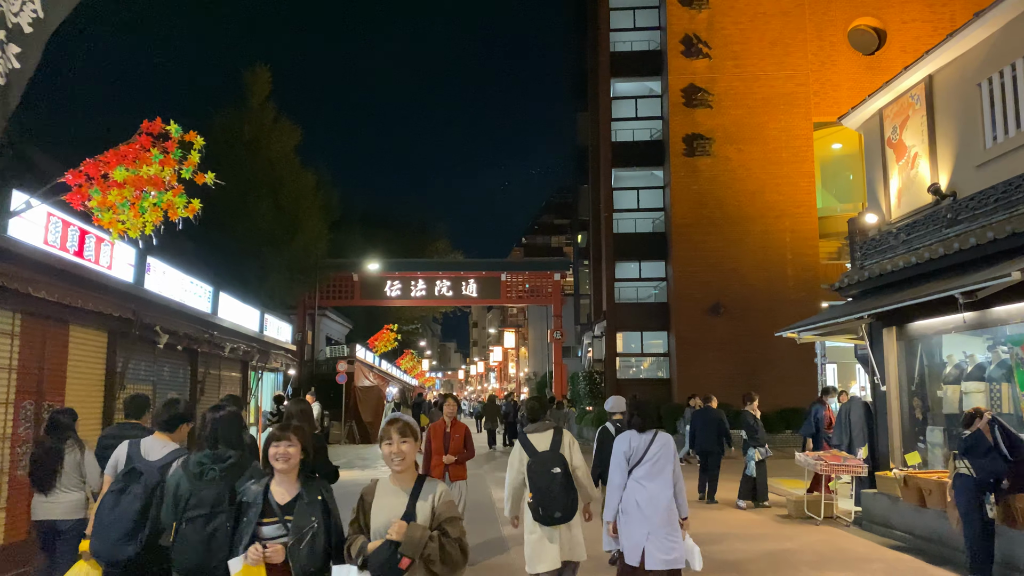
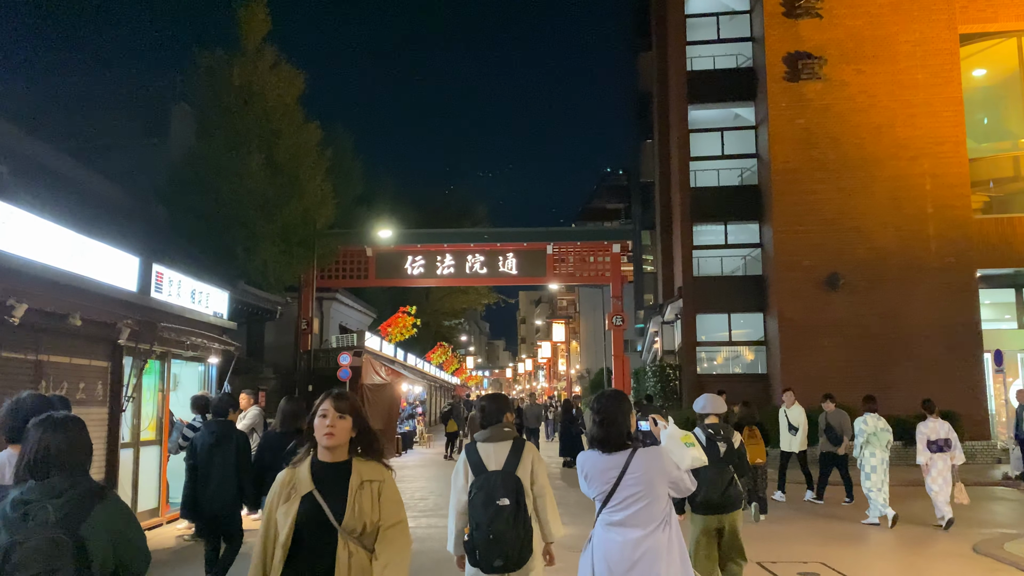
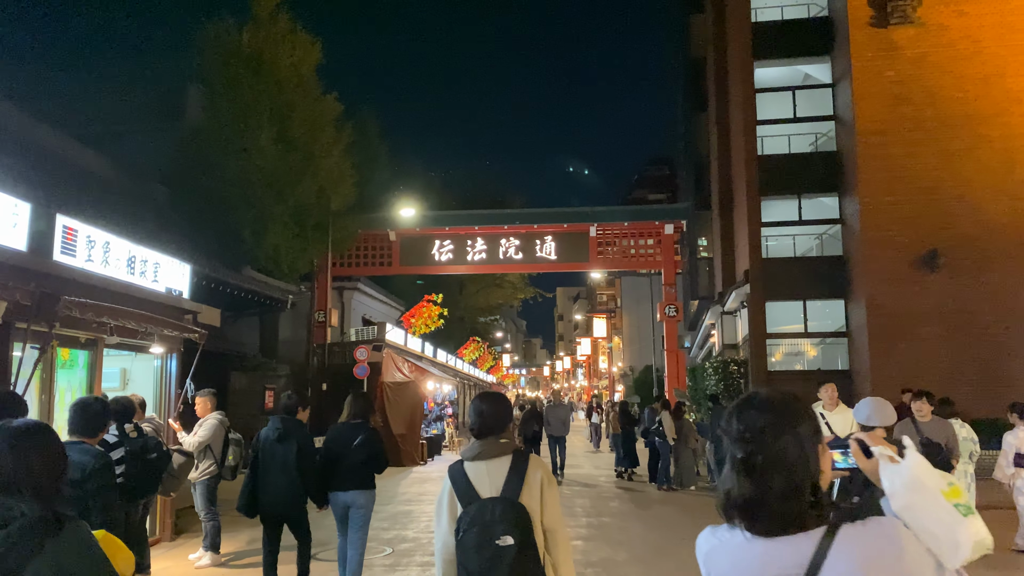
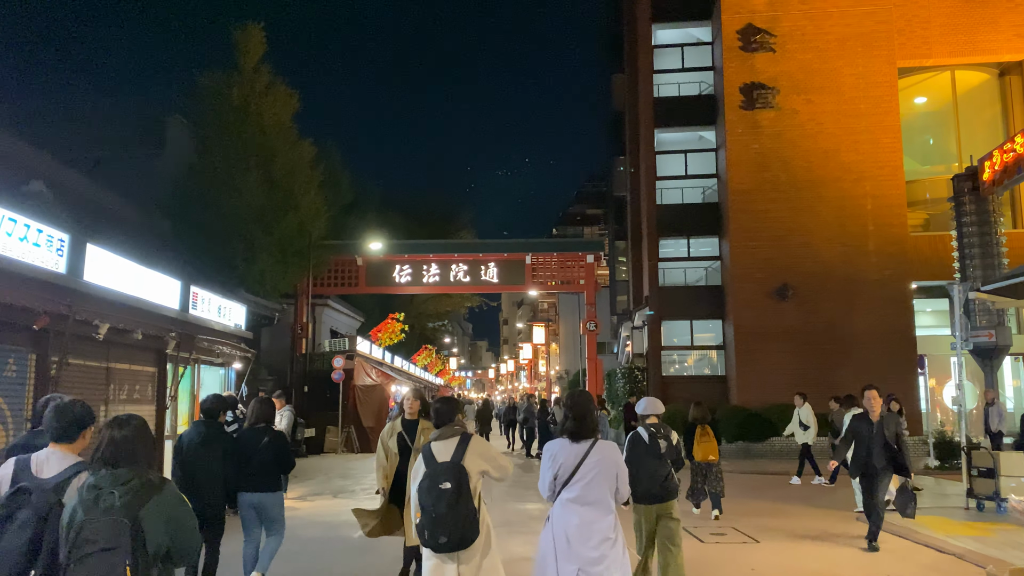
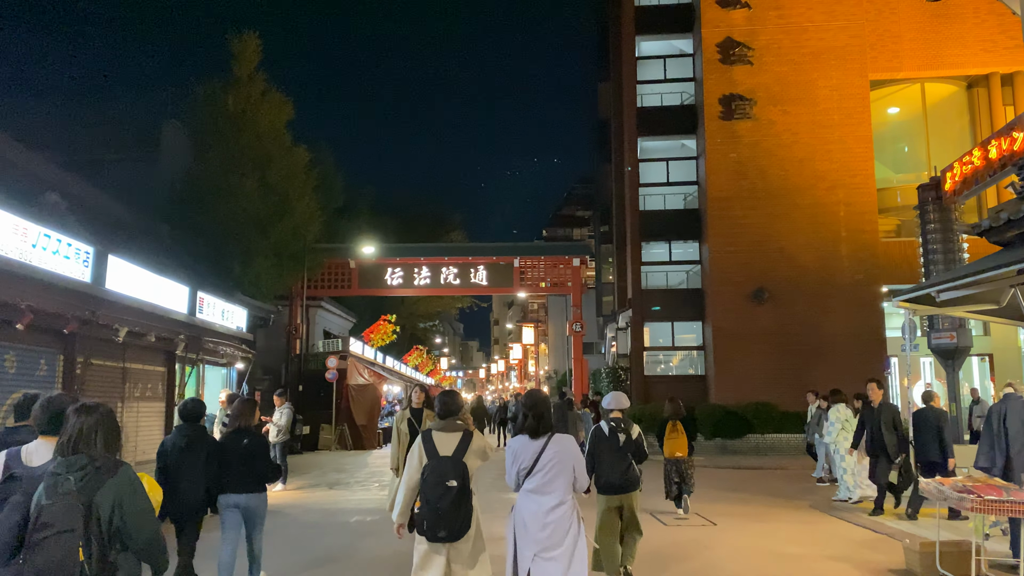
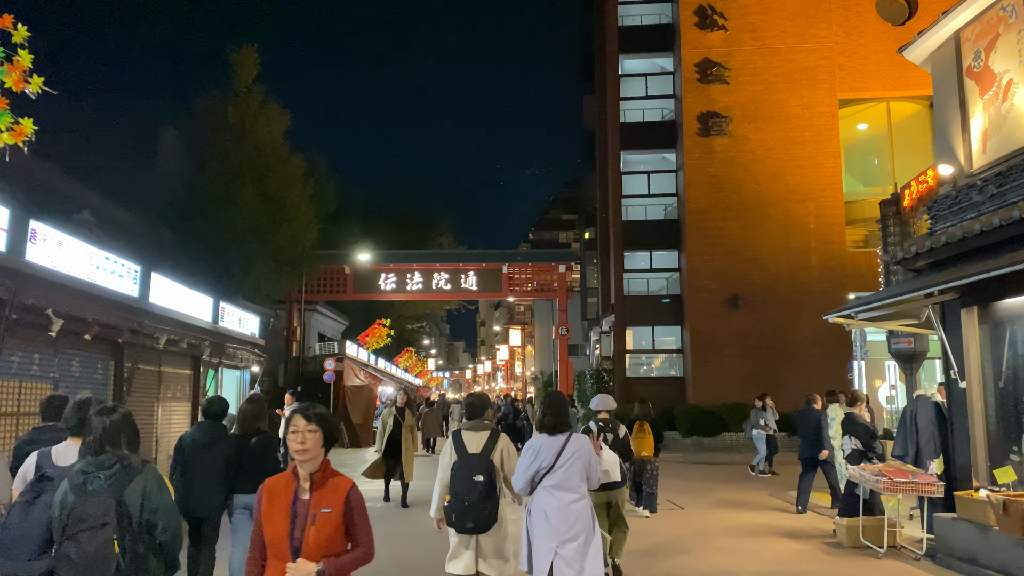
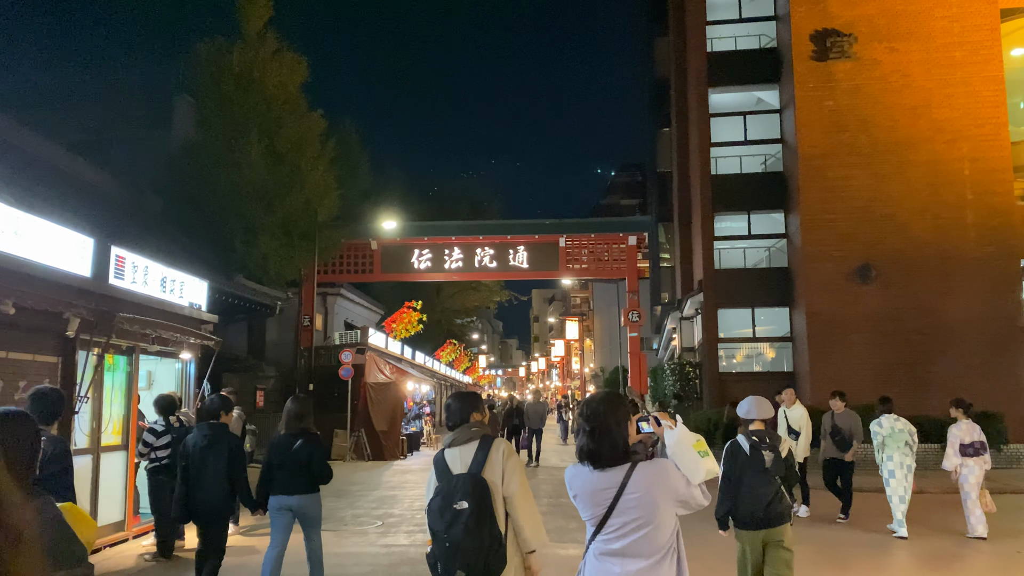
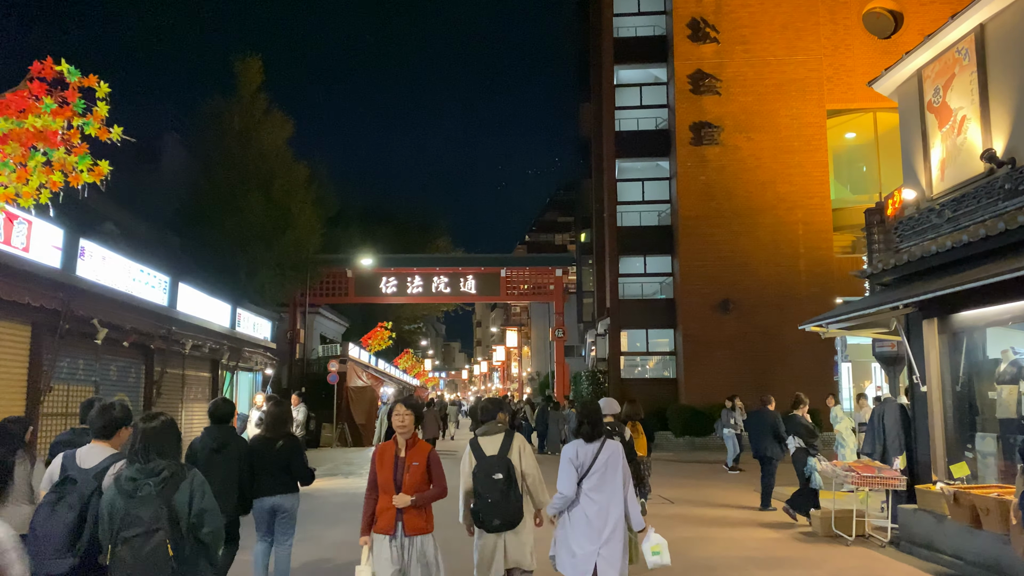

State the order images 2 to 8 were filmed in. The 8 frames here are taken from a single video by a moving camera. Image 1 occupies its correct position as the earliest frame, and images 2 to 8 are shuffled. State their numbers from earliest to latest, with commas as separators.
8, 6, 5, 4, 2, 7, 3
